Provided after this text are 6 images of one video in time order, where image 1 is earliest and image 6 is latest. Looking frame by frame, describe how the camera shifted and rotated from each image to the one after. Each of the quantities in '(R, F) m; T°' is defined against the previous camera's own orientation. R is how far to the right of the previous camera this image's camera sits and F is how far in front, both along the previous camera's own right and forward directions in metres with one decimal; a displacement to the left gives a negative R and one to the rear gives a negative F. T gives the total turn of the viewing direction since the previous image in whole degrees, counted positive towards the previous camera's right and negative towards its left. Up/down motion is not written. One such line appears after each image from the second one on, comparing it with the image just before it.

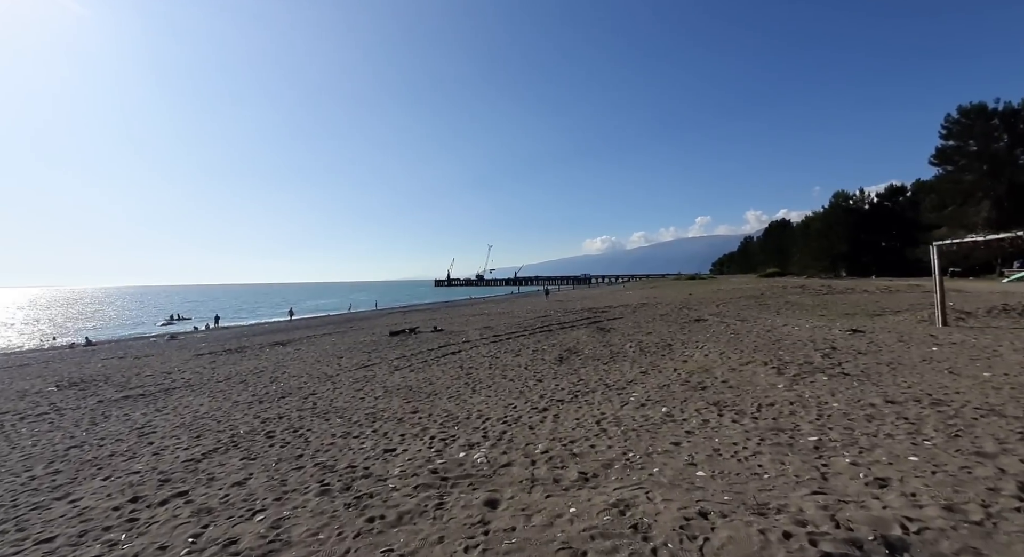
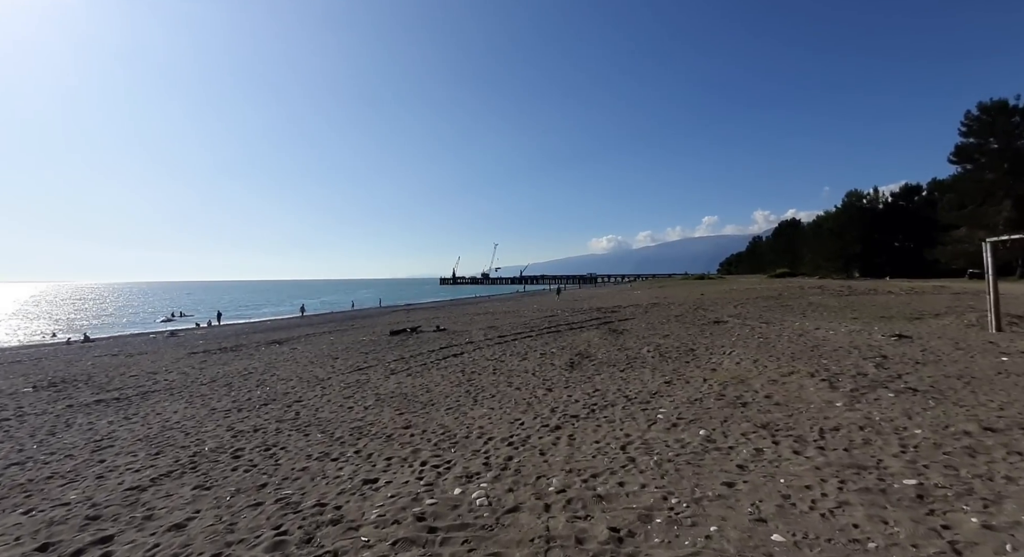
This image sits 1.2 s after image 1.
(0.0, +1.2) m; -1°
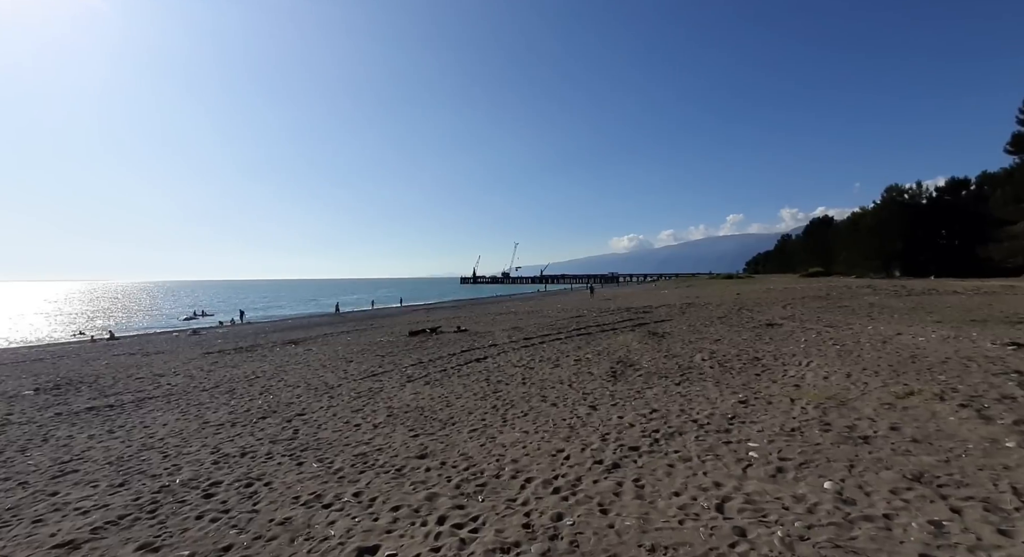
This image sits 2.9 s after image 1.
(-0.3, +1.6) m; -3°
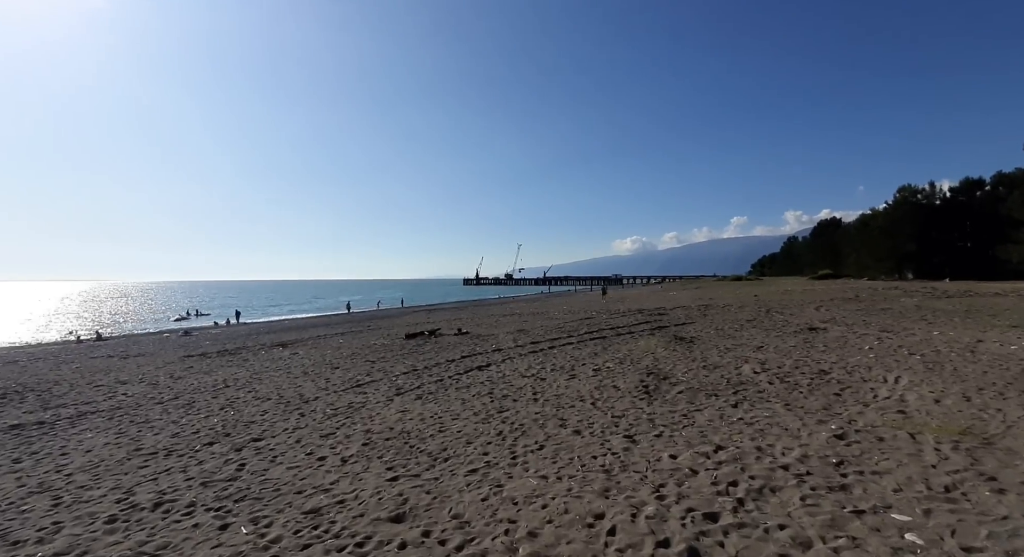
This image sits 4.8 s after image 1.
(-0.1, +2.0) m; 0°
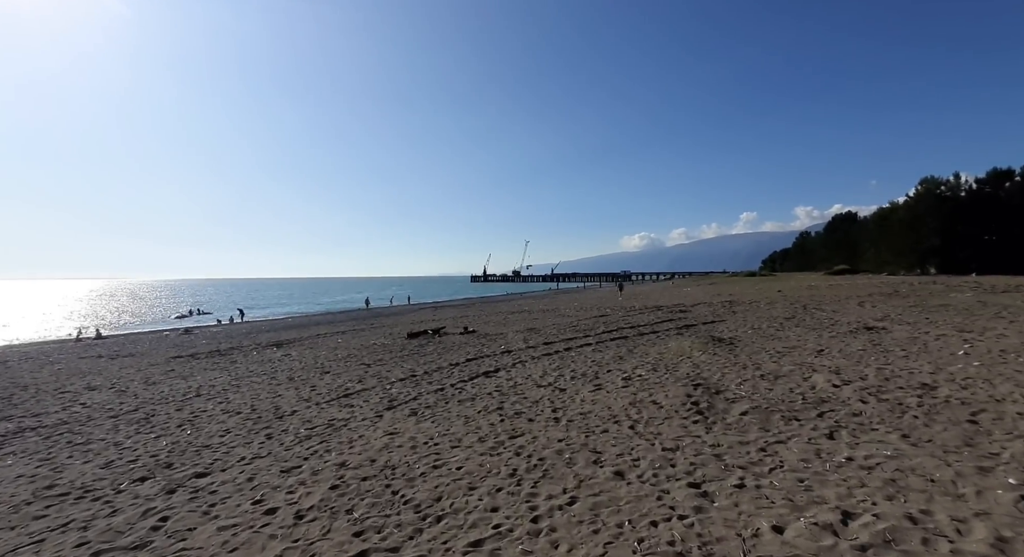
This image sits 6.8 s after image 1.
(-0.1, +1.8) m; -1°
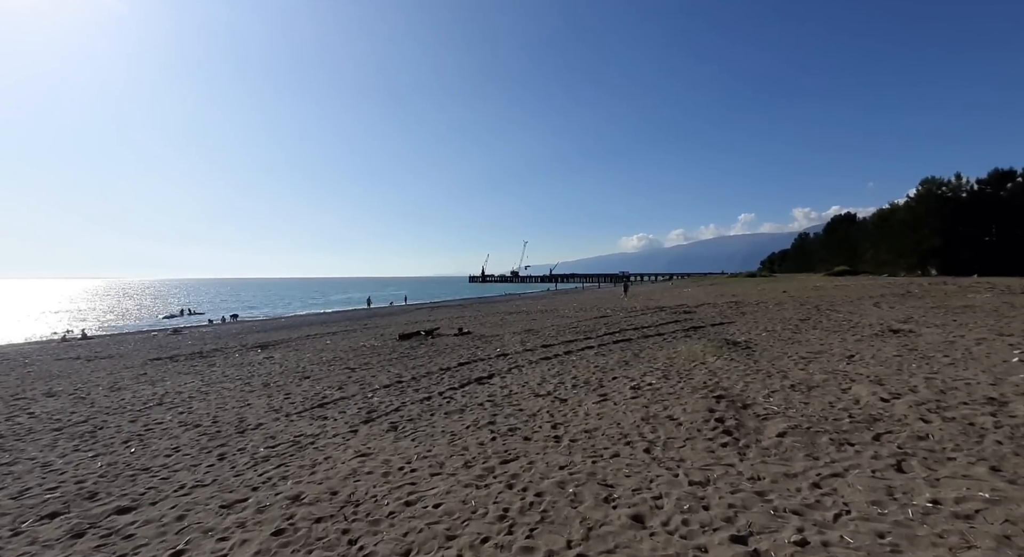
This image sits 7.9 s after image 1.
(+0.1, +1.1) m; 0°
